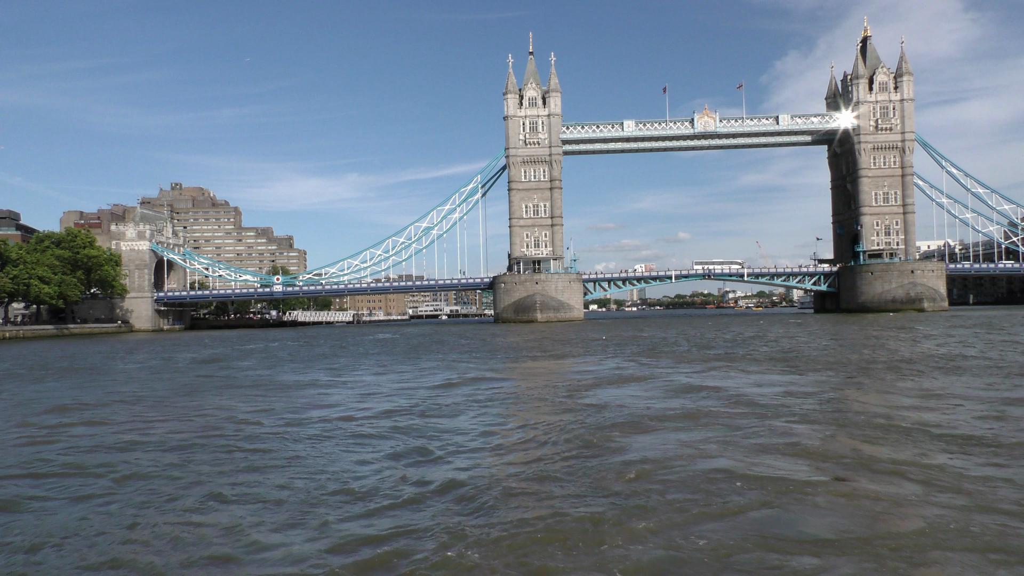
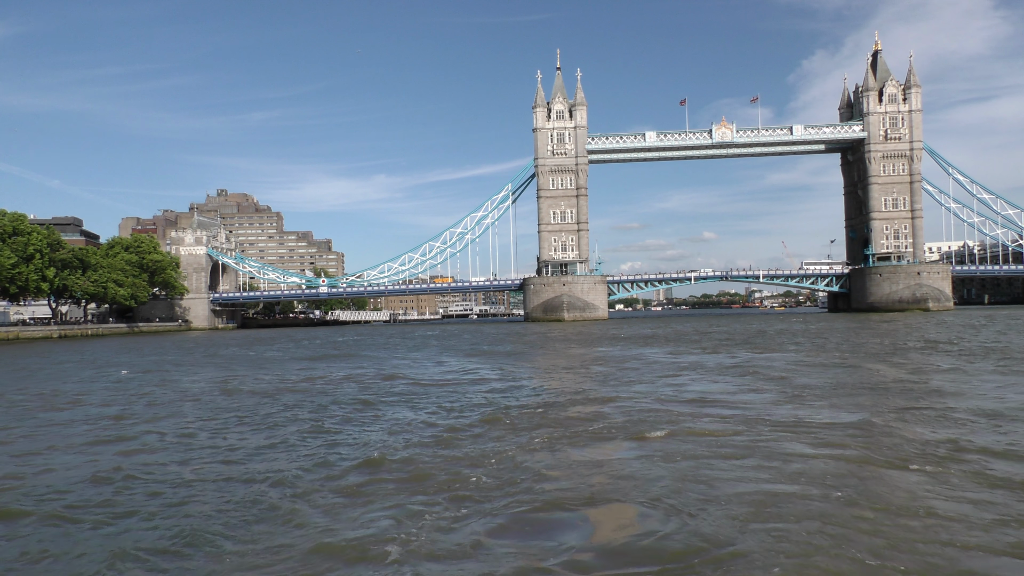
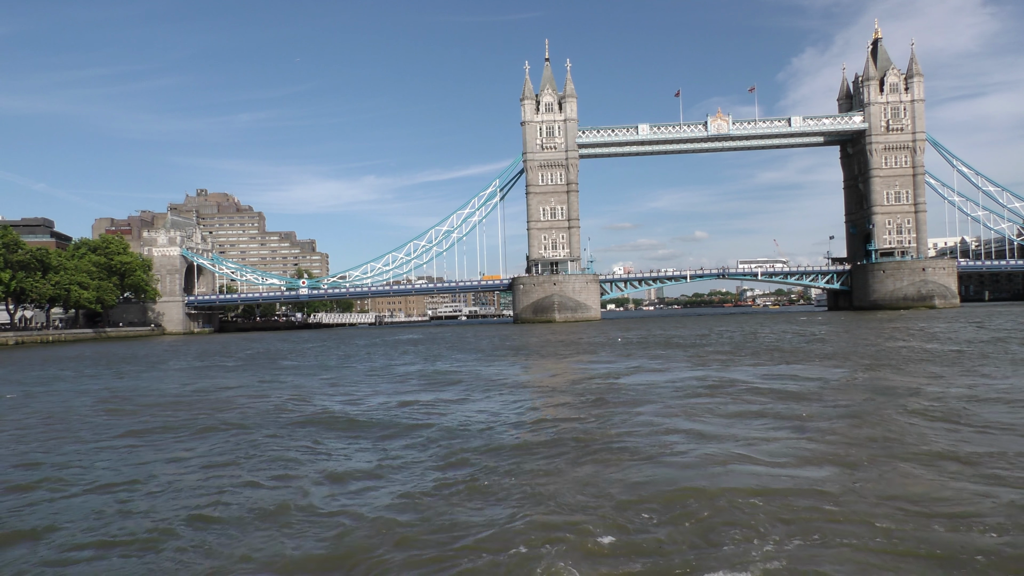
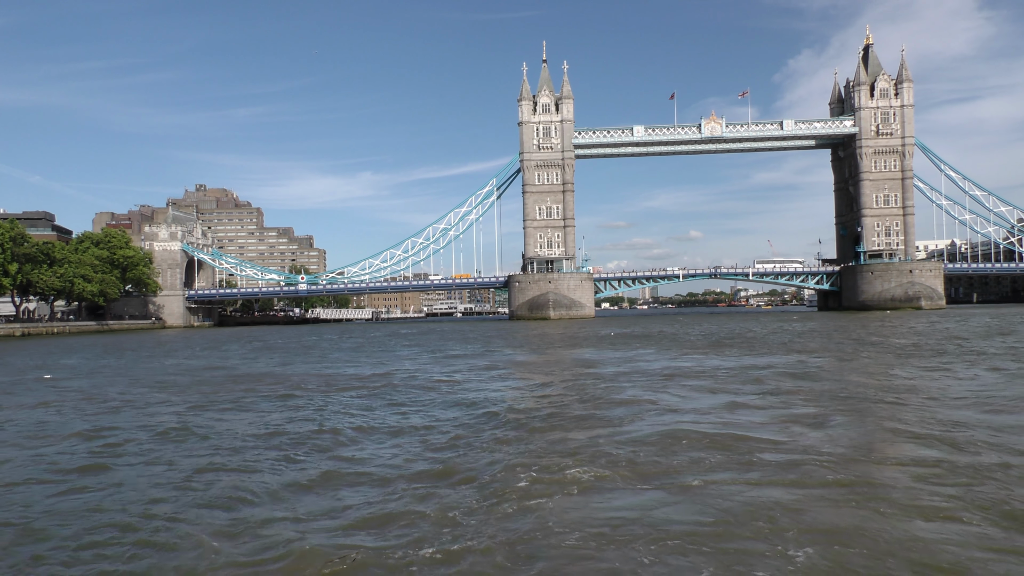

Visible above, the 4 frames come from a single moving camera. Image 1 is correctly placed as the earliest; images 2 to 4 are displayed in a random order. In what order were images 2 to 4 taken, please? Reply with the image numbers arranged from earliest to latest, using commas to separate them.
3, 4, 2
